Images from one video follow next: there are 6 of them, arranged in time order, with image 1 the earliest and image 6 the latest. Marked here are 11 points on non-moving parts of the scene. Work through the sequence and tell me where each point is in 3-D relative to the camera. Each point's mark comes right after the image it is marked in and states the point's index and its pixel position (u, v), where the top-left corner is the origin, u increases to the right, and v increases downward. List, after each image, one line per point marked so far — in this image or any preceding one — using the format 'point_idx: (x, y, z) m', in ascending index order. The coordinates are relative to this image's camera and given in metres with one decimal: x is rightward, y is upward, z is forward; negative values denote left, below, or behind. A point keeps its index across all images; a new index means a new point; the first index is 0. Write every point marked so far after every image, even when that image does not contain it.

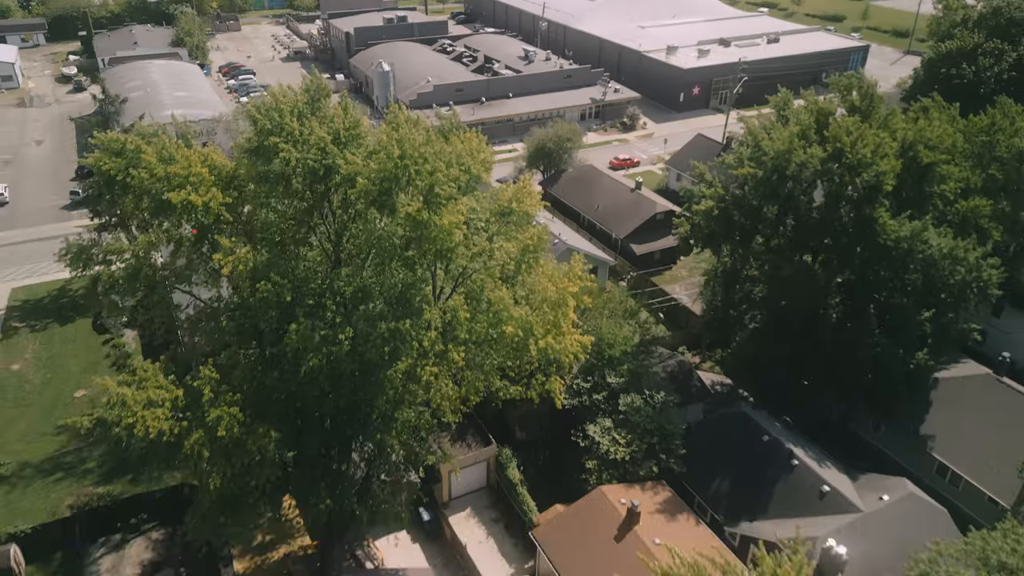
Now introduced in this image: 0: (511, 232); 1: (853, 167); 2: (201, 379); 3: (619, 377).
0: (0.0, +1.1, +14.0) m
1: (+8.7, +3.1, +19.0) m
2: (-5.3, -1.6, +12.5) m
3: (+2.8, -2.3, +19.2) m
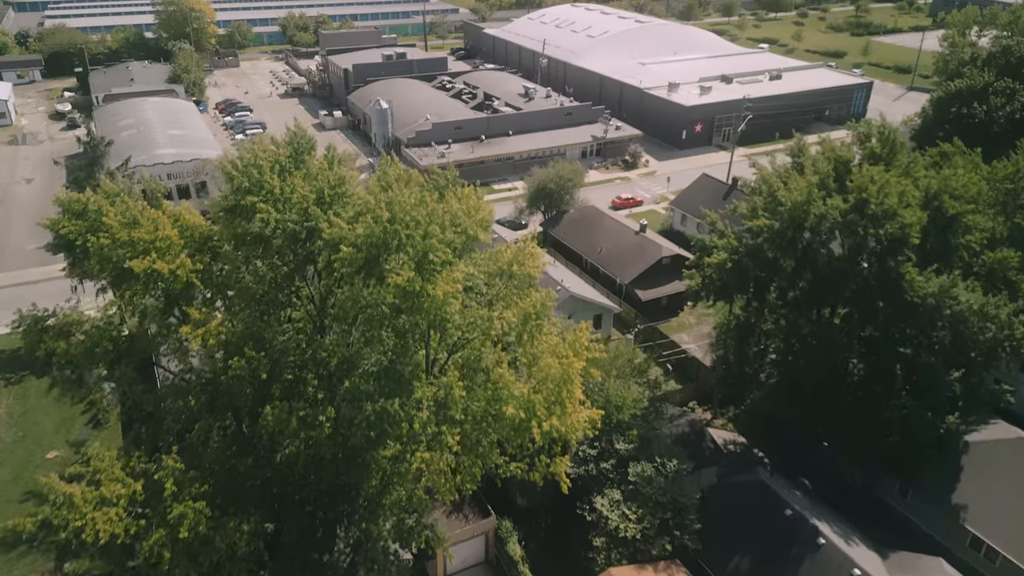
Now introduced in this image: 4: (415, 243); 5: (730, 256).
0: (0.0, -0.2, +12.8) m
1: (+8.8, +1.7, +17.8) m
2: (-5.3, -2.7, +11.2) m
3: (+2.8, -3.7, +17.8) m
4: (-1.5, +0.7, +11.3) m
5: (+5.9, +0.8, +19.8) m
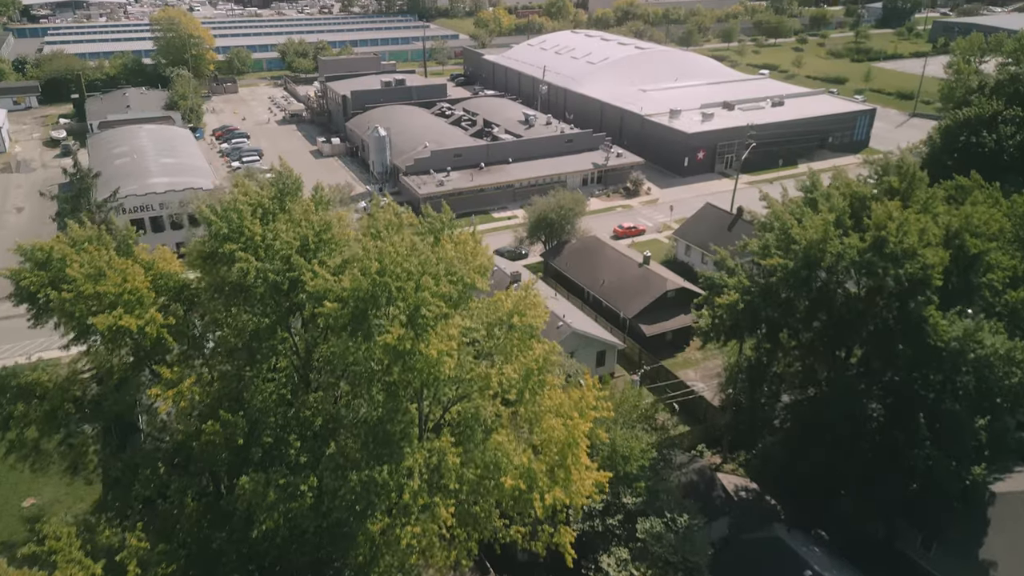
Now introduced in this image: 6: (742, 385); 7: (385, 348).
0: (0.0, -1.0, +11.8) m
1: (+8.8, +0.7, +16.9) m
2: (-5.3, -3.5, +10.1) m
3: (+2.8, -4.7, +16.7) m
4: (-1.5, -0.1, +10.3) m
5: (+5.9, -0.2, +18.9) m
6: (+6.2, -2.6, +20.0) m
7: (-1.7, -0.8, +10.1) m
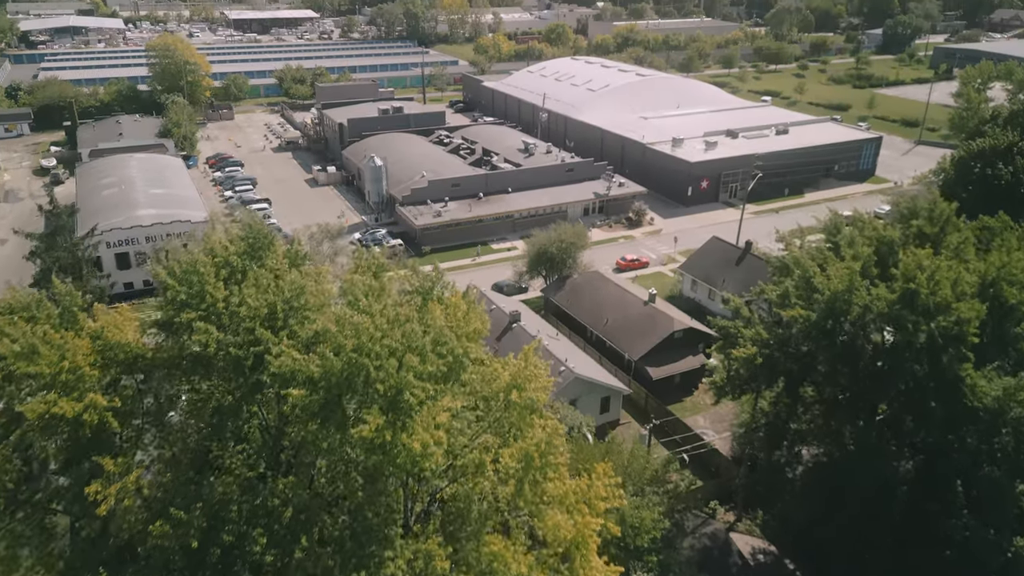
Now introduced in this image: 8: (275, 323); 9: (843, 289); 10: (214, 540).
0: (0.0, -2.0, +10.4) m
1: (+8.7, -0.5, +15.5) m
2: (-5.3, -4.5, +8.6) m
3: (+2.7, -5.9, +15.2) m
4: (-1.6, -1.1, +8.9) m
5: (+5.9, -1.5, +17.5) m
6: (+6.2, -3.9, +18.5) m
7: (-1.8, -1.8, +8.6) m
8: (-3.3, -0.5, +10.3) m
9: (+7.1, 0.0, +15.8) m
10: (-3.8, -3.2, +9.5) m
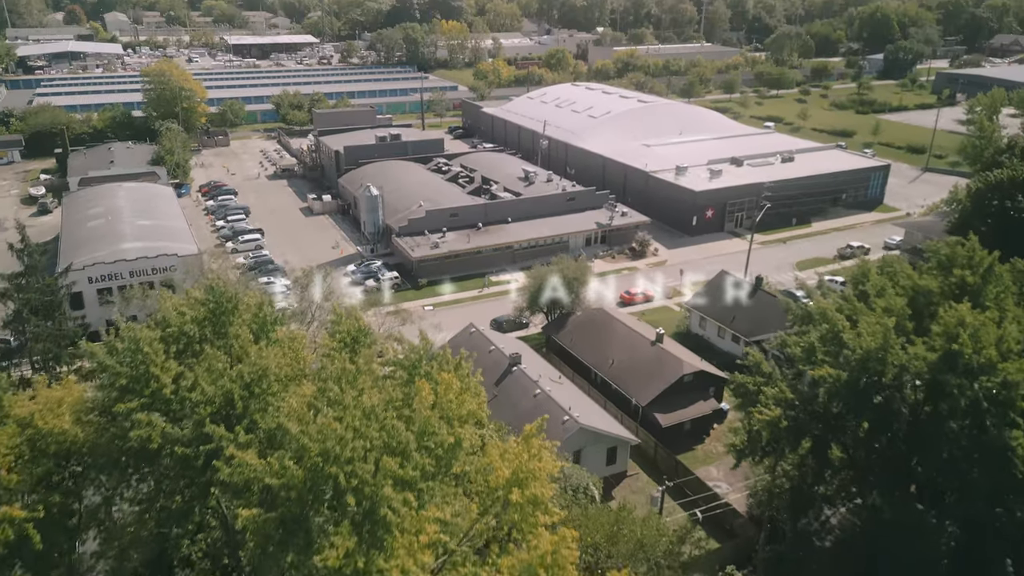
0: (0.0, -3.0, +8.8) m
1: (+8.7, -1.6, +14.0) m
2: (-5.3, -5.4, +7.0) m
3: (+2.7, -6.9, +13.5) m
4: (-1.6, -2.0, +7.4) m
5: (+5.8, -2.6, +15.9) m
6: (+6.2, -5.0, +16.9) m
7: (-1.8, -2.7, +7.1) m
8: (-3.3, -1.4, +8.8) m
9: (+7.1, -1.1, +14.4) m
10: (-3.8, -4.2, +7.9) m
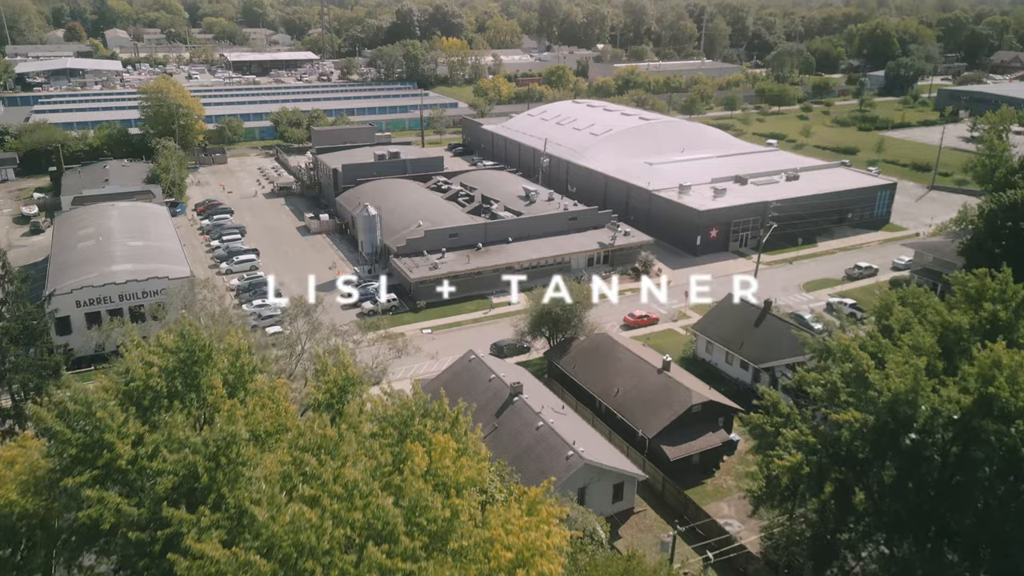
0: (0.0, -3.5, +7.8) m
1: (+8.8, -2.2, +13.0) m
2: (-5.3, -5.9, +5.9) m
3: (+2.8, -7.6, +12.4) m
4: (-1.5, -2.5, +6.4) m
5: (+5.9, -3.3, +14.9) m
6: (+6.2, -5.8, +15.8) m
7: (-1.7, -3.2, +6.1) m
8: (-3.3, -2.0, +7.8) m
9: (+7.2, -1.8, +13.4) m
10: (-3.8, -4.7, +6.9) m
